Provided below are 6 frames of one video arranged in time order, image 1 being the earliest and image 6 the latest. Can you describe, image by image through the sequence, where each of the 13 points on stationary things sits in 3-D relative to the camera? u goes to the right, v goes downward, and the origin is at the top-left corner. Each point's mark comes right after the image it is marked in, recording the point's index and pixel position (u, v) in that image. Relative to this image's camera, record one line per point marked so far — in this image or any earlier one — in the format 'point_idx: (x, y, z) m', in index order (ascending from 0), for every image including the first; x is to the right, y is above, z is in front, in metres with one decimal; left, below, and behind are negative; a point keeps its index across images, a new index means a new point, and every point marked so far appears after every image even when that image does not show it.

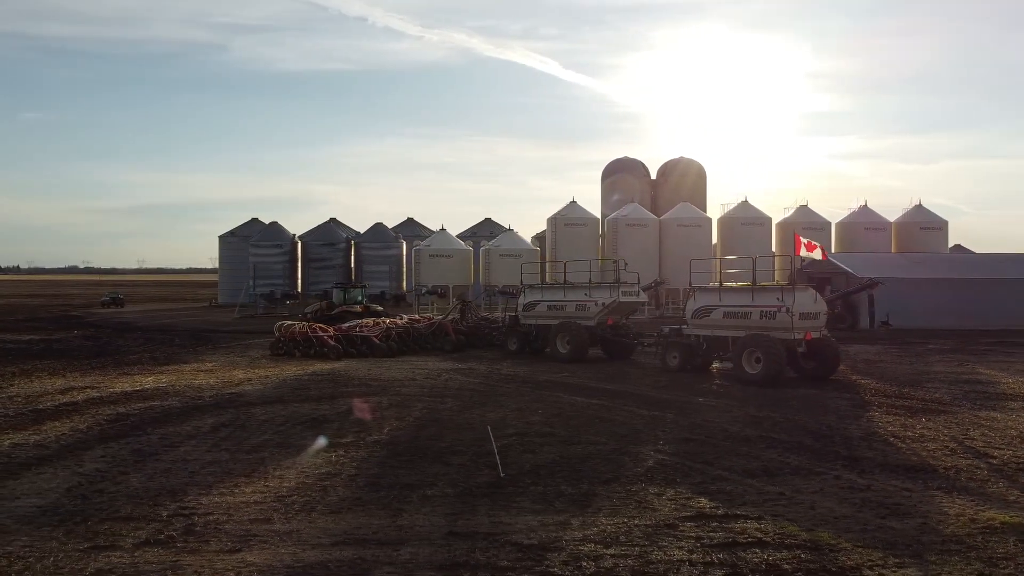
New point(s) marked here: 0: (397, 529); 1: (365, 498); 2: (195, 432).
0: (-0.9, -1.9, +6.5) m
1: (-1.3, -1.9, +7.4) m
2: (-4.1, -1.9, +10.4) m
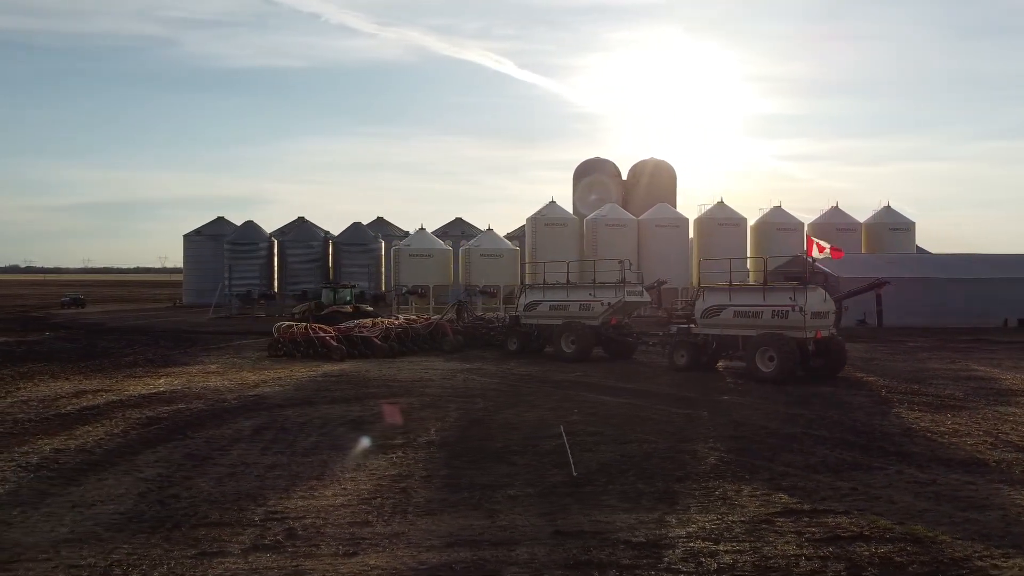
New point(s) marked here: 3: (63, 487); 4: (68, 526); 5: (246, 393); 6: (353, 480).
0: (-0.1, -1.9, +6.5) m
1: (-0.5, -1.9, +7.4) m
2: (-3.4, -1.9, +10.2) m
3: (-4.3, -1.9, +7.9) m
4: (-3.6, -1.9, +6.6) m
5: (-4.5, -1.8, +13.8) m
6: (-1.6, -1.9, +8.1) m
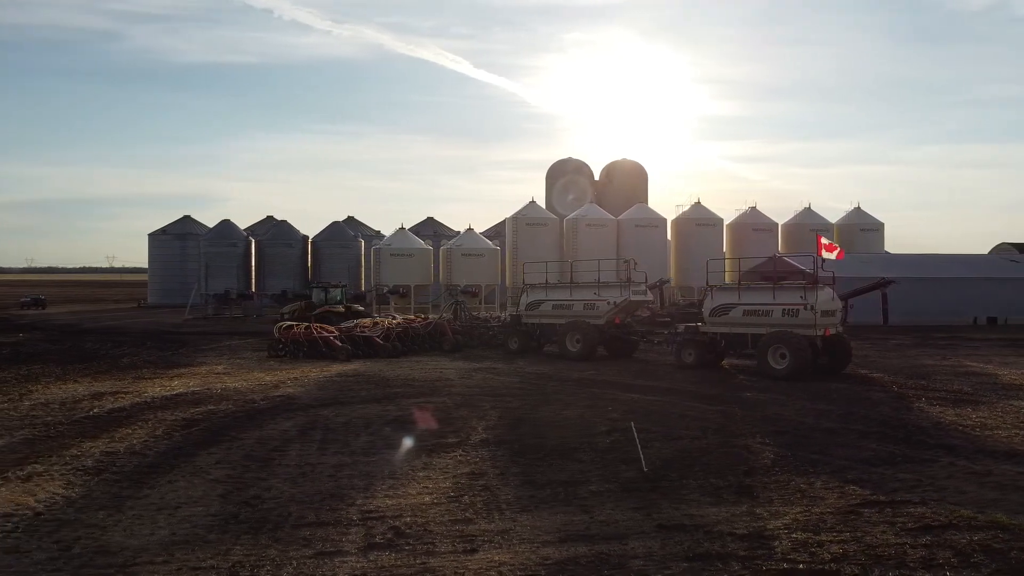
0: (+0.8, -1.9, +6.6) m
1: (+0.2, -1.9, +7.4) m
2: (-2.8, -1.9, +10.2) m
3: (-3.6, -1.9, +7.7) m
4: (-2.8, -1.9, +6.5) m
5: (-4.0, -1.8, +13.6) m
6: (-0.8, -1.9, +8.1) m
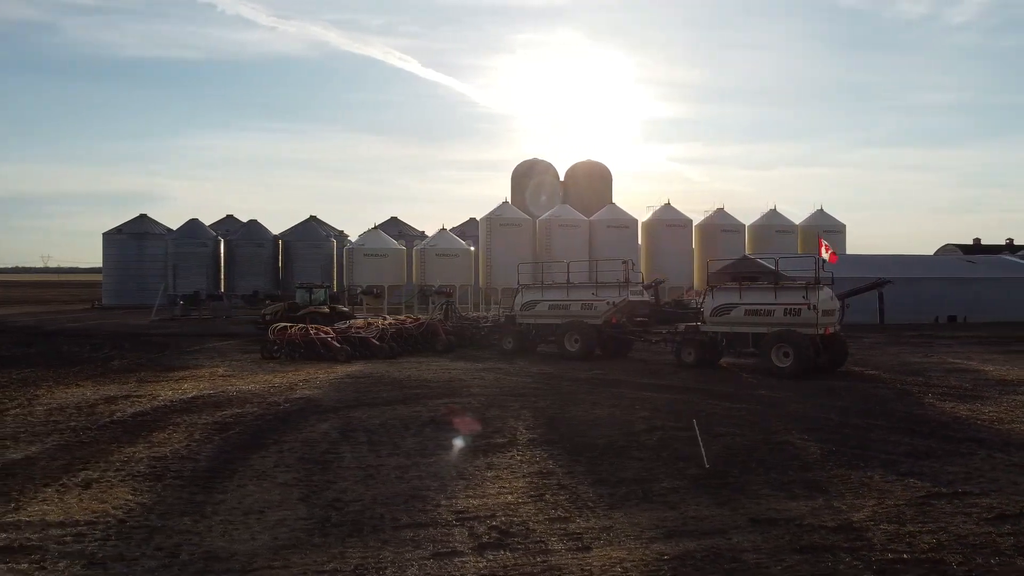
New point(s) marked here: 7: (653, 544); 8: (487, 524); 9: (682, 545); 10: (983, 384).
0: (+1.6, -1.9, +6.8) m
1: (+1.0, -1.9, +7.6) m
2: (-2.2, -1.9, +10.1) m
3: (-2.8, -1.9, +7.6) m
4: (-2.0, -1.9, +6.5) m
5: (-3.7, -1.8, +13.5) m
6: (-0.1, -1.9, +8.2) m
7: (+1.1, -1.9, +6.2) m
8: (-0.2, -1.9, +6.7) m
9: (+1.3, -1.9, +6.2) m
10: (+8.5, -1.7, +14.7) m
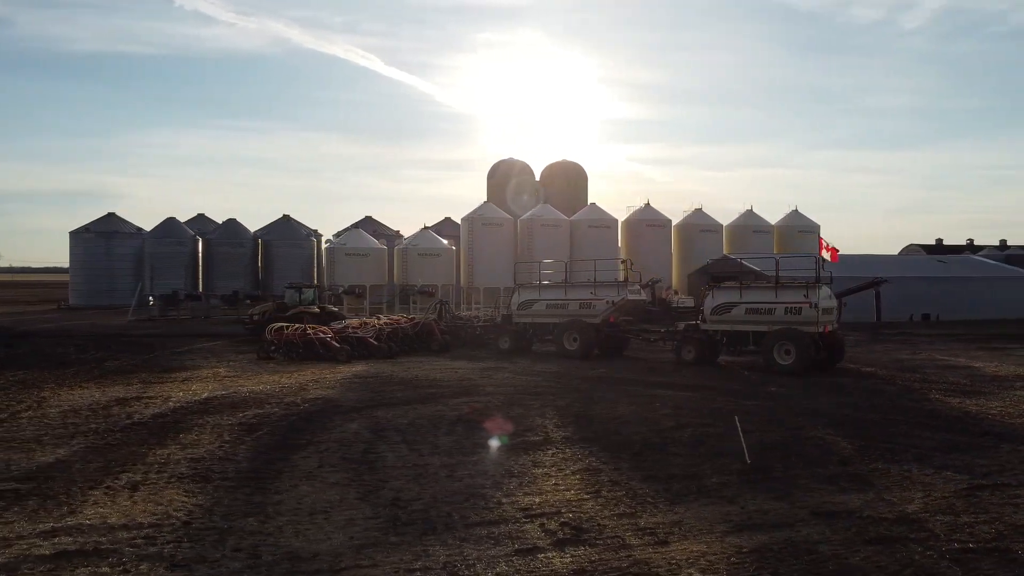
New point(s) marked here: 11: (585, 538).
0: (+2.1, -1.9, +6.9) m
1: (+1.5, -1.9, +7.7) m
2: (-1.8, -1.9, +10.1) m
3: (-2.3, -1.9, +7.6) m
4: (-1.4, -1.9, +6.4) m
5: (-3.4, -1.8, +13.4) m
6: (+0.4, -1.9, +8.2) m
7: (+1.7, -1.9, +6.3) m
8: (+0.4, -1.9, +6.7) m
9: (+1.9, -1.9, +6.3) m
10: (+8.7, -1.7, +15.2) m
11: (+0.6, -1.9, +6.3) m
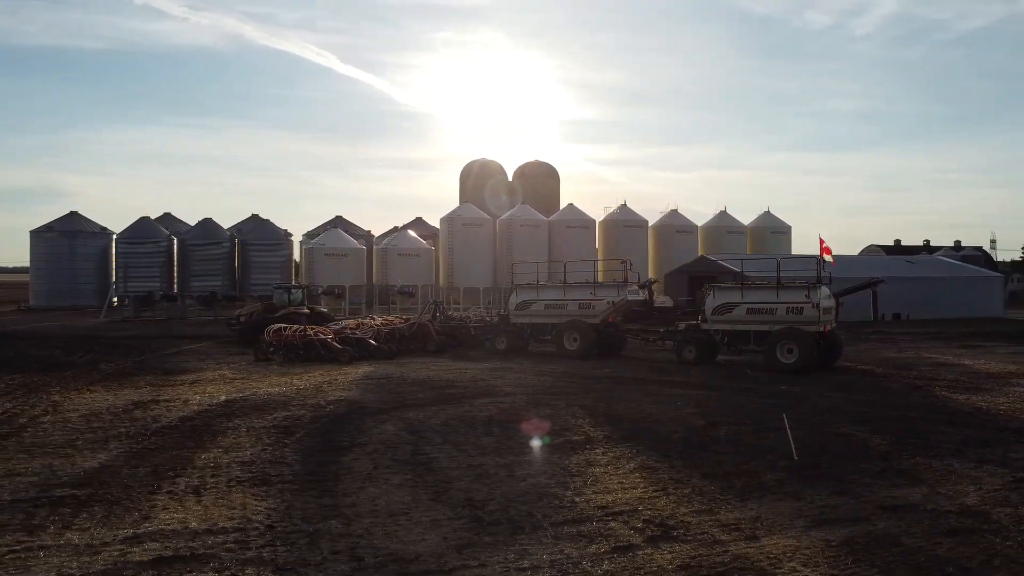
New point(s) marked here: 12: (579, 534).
0: (+2.8, -1.9, +7.1) m
1: (+2.2, -1.9, +7.9) m
2: (-1.3, -1.9, +10.1) m
3: (-1.6, -1.9, +7.5) m
4: (-0.7, -1.9, +6.5) m
5: (-3.0, -1.8, +13.3) m
6: (+1.0, -1.9, +8.3) m
7: (+2.4, -1.9, +6.5) m
8: (+1.1, -1.9, +6.8) m
9: (+2.6, -1.9, +6.5) m
10: (+9.0, -1.7, +15.7) m
11: (+1.3, -1.9, +6.4) m
12: (+0.5, -2.0, +6.5) m
